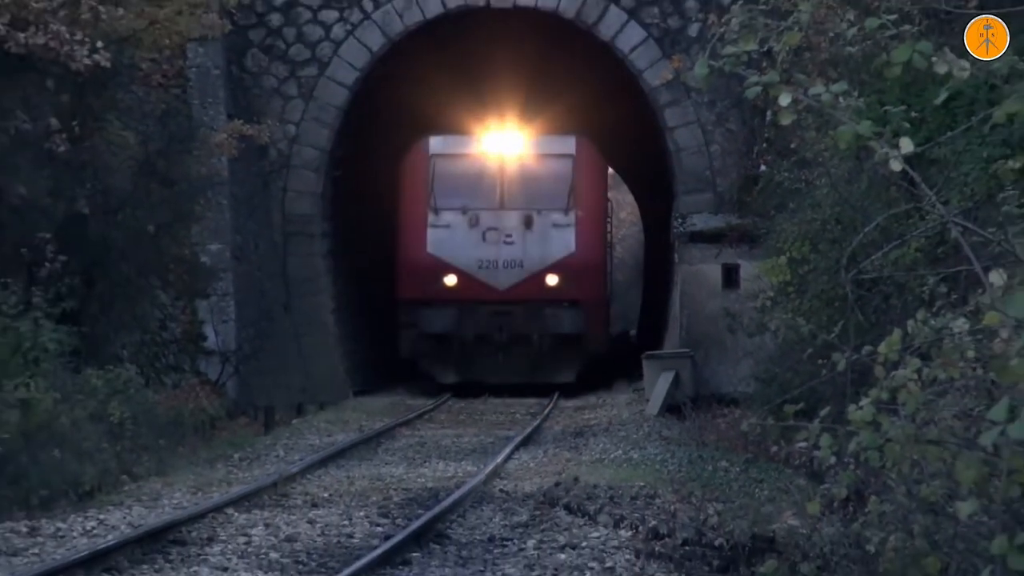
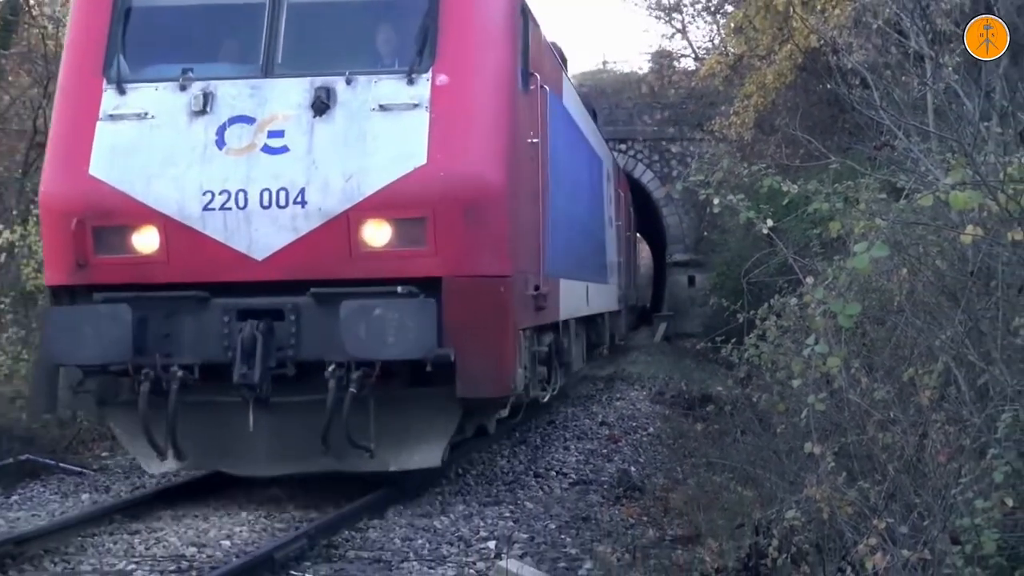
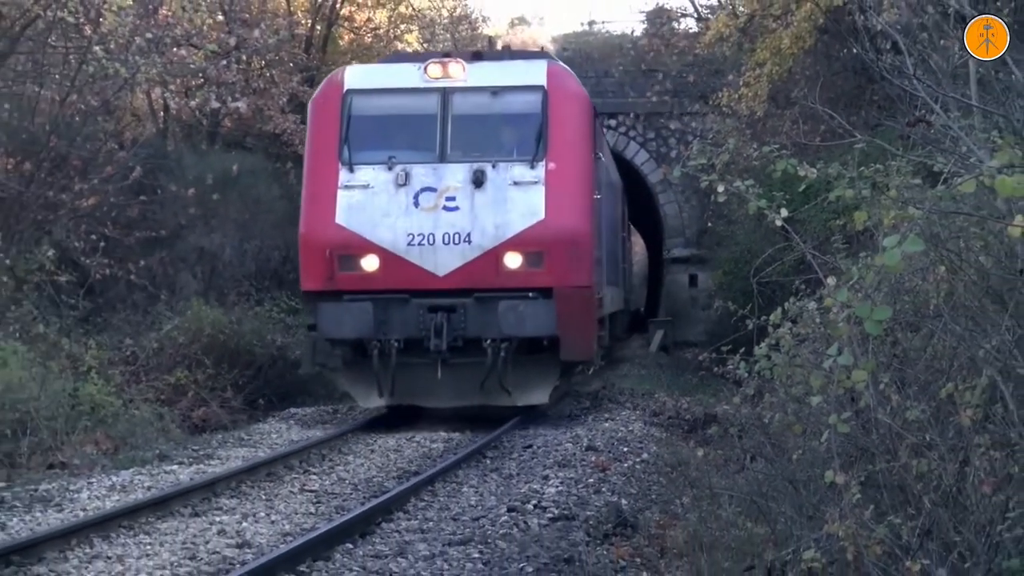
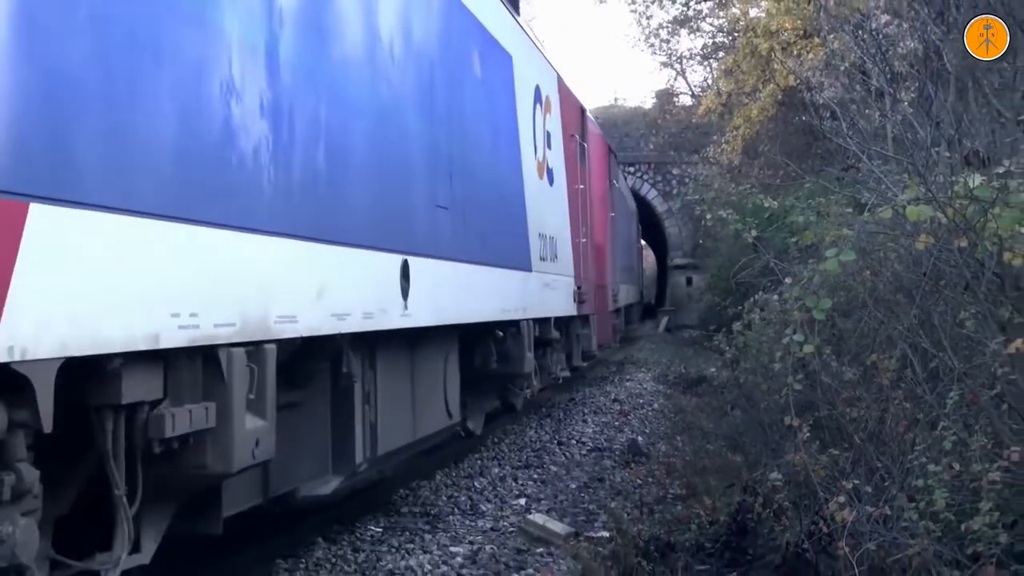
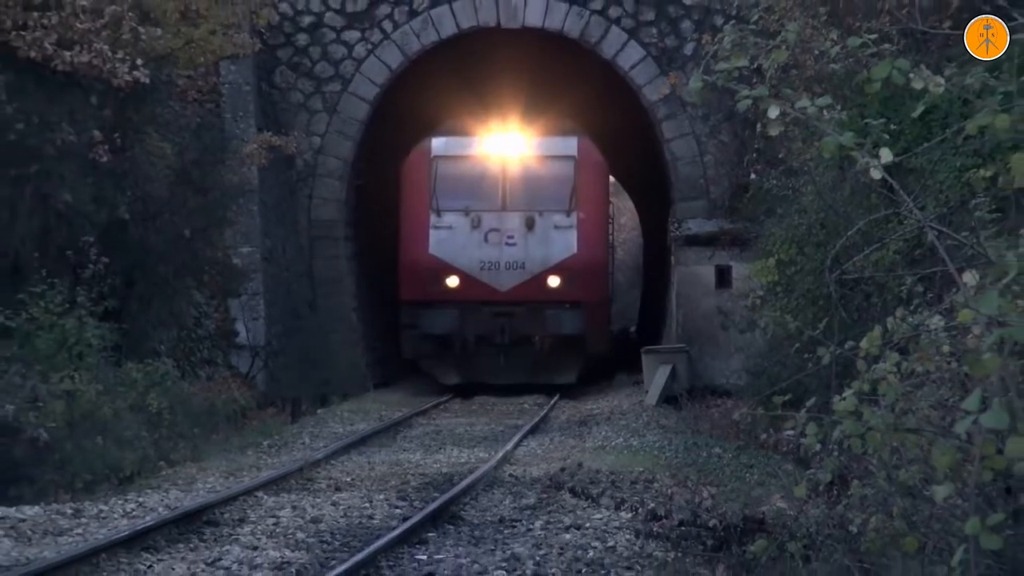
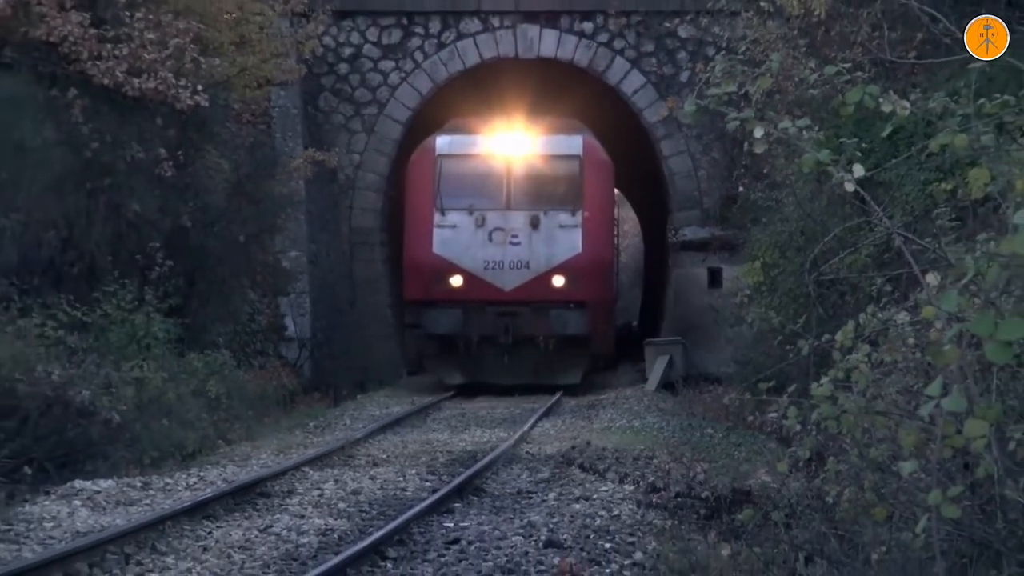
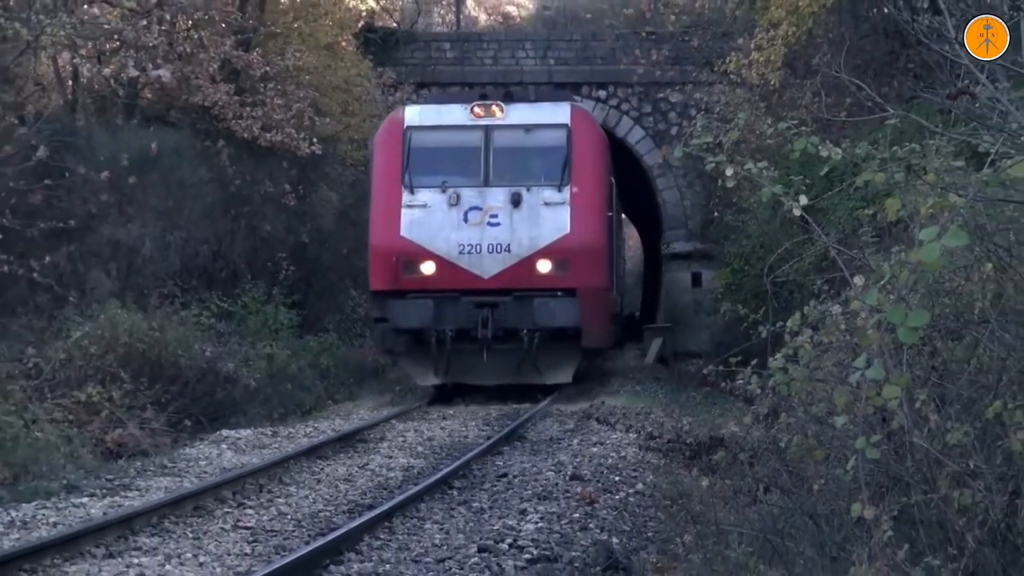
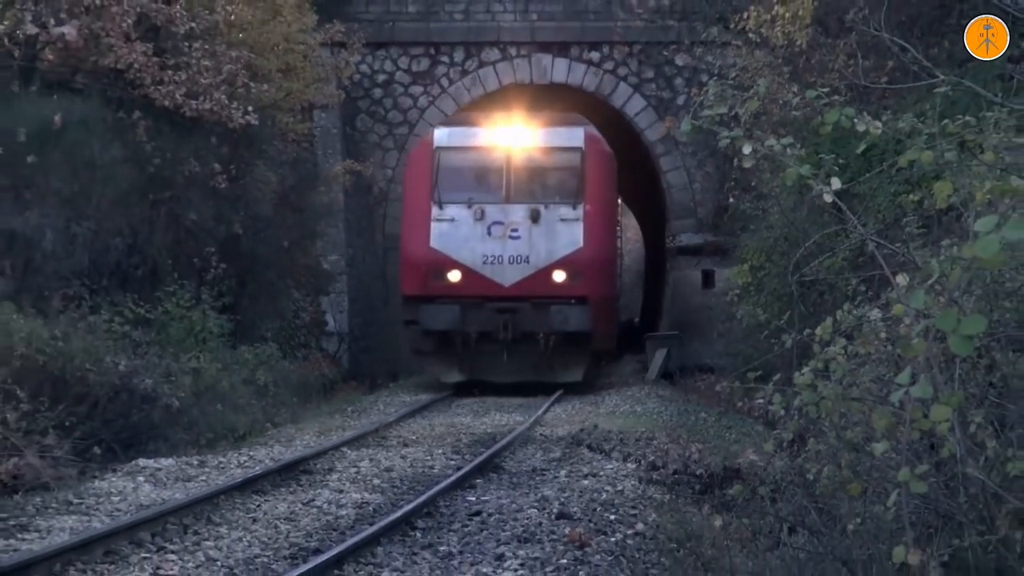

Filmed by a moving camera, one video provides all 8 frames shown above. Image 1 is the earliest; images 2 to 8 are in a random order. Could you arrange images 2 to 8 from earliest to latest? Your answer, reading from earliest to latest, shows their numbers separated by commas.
5, 6, 8, 7, 3, 2, 4
